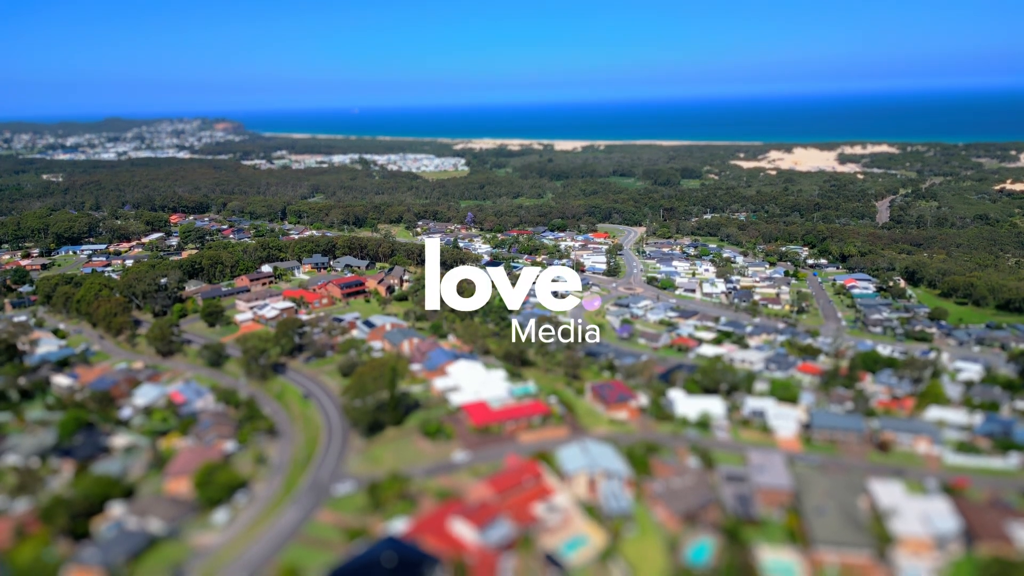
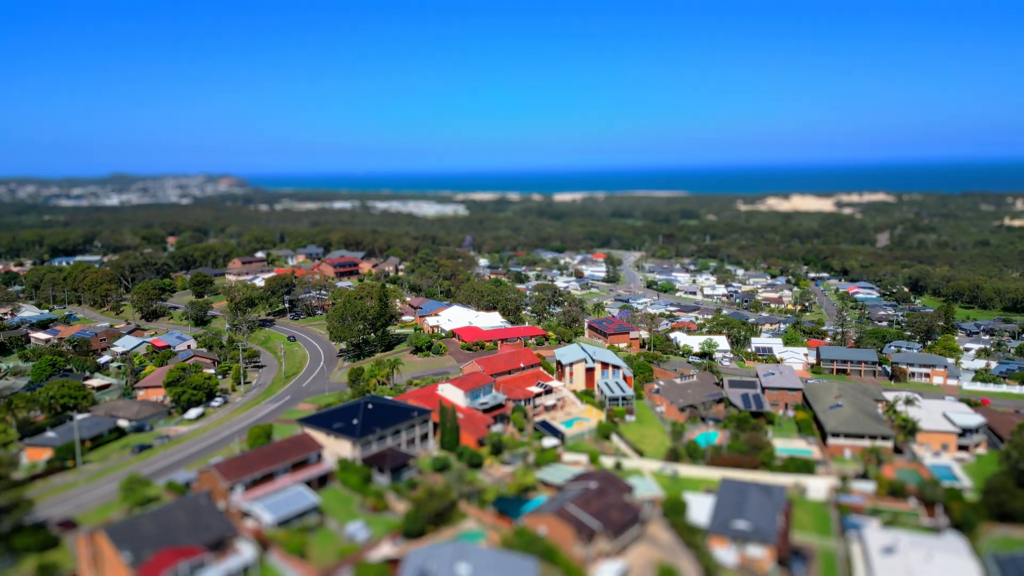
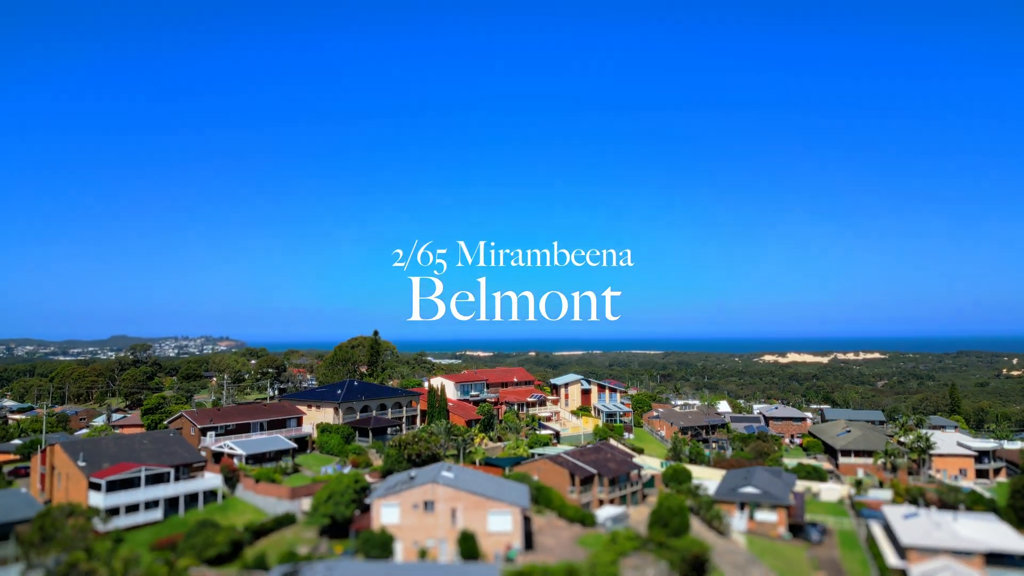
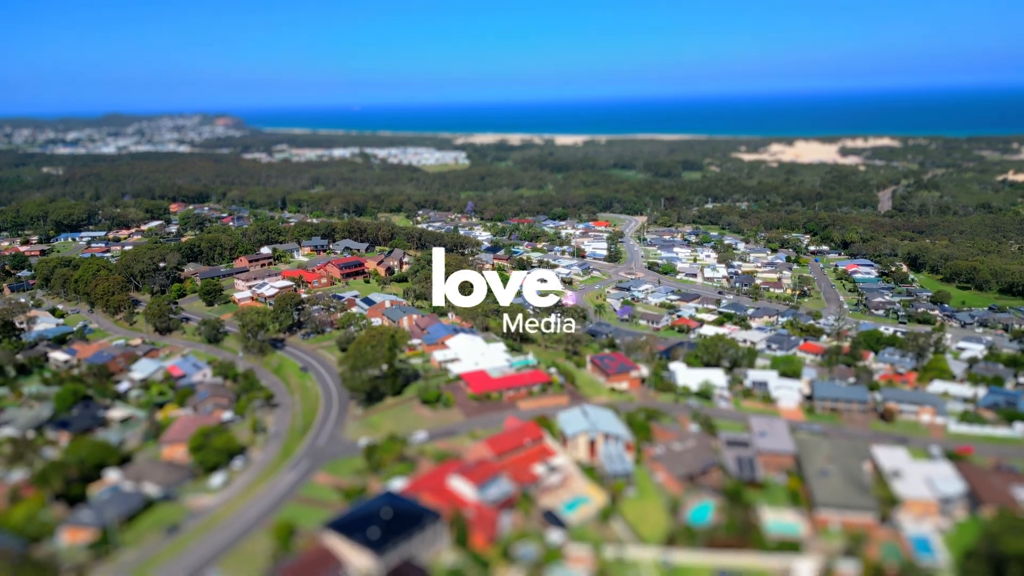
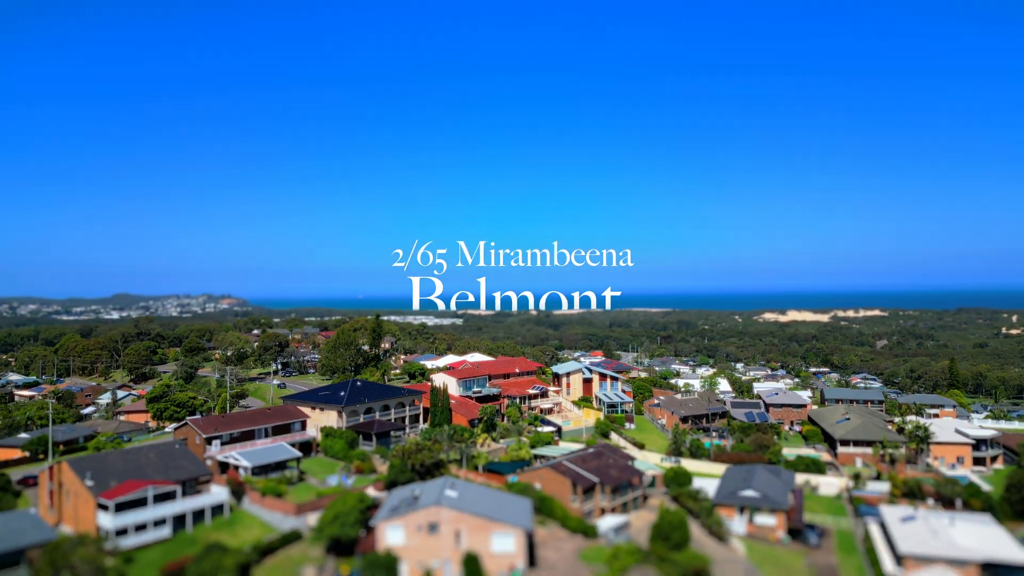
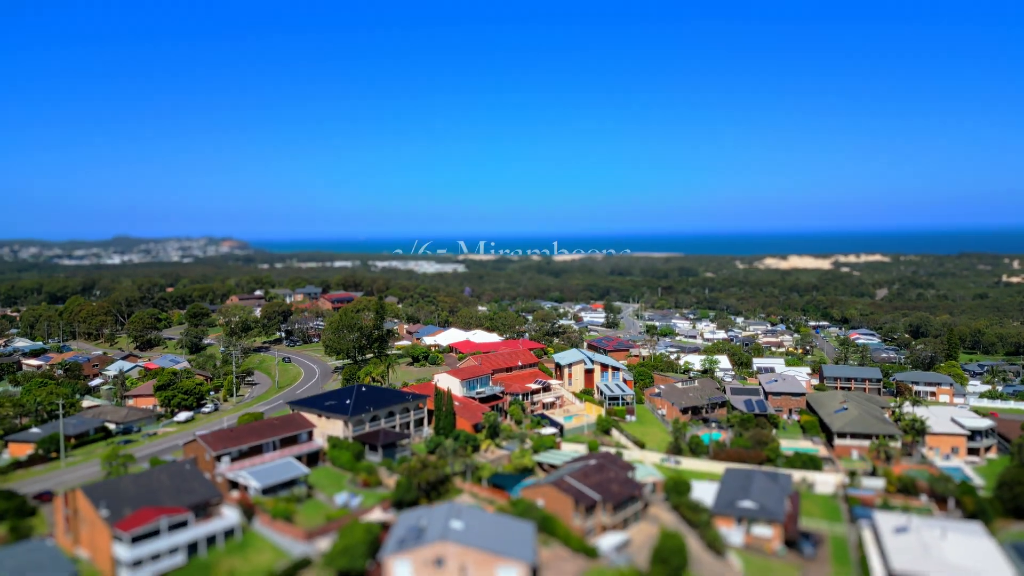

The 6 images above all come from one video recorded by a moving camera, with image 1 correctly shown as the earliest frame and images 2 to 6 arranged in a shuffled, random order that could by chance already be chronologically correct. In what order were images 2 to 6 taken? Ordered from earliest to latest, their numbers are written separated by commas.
4, 2, 6, 5, 3
